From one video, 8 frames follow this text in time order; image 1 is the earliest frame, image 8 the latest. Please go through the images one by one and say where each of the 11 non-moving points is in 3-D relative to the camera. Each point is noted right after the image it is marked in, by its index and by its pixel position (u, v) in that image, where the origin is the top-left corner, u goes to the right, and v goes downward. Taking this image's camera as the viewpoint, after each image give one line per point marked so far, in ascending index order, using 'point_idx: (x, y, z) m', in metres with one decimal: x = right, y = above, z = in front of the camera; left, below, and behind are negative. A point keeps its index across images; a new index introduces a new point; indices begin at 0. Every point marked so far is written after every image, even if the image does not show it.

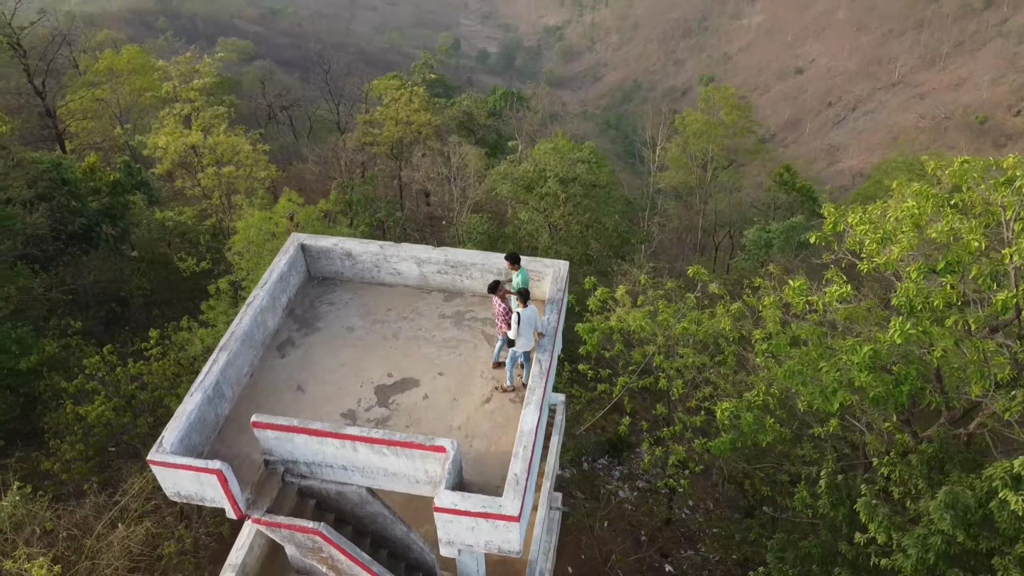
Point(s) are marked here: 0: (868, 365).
0: (+3.9, -0.9, +8.8) m
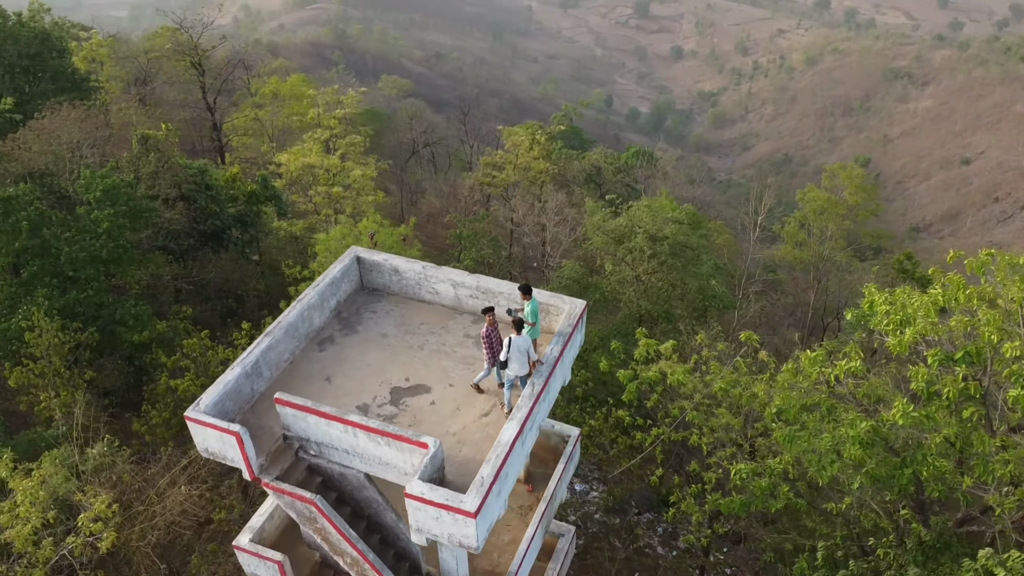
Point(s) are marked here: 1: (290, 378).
0: (+3.9, -1.7, +8.9) m
1: (-2.5, -1.0, +9.1) m
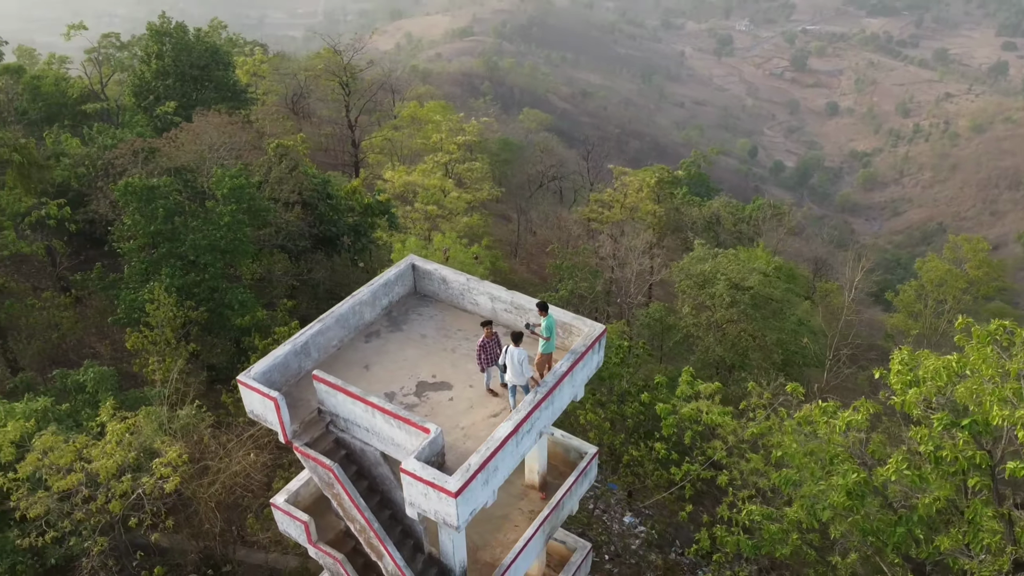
0: (+3.9, -2.3, +9.1) m
1: (-2.3, -0.9, +10.3) m
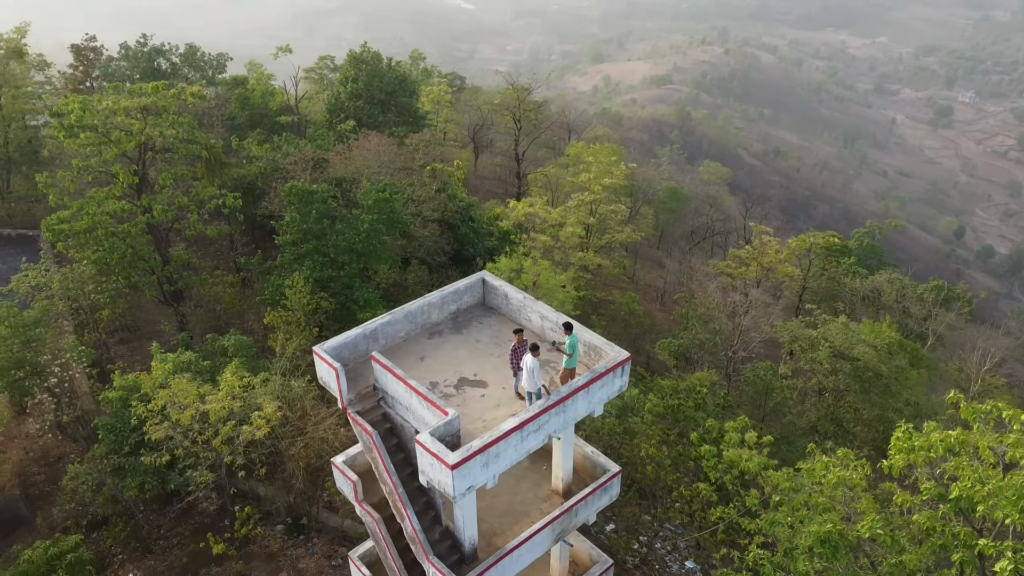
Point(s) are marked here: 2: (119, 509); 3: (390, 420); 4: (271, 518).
0: (+3.8, -3.1, +9.6) m
1: (-1.7, -0.9, +12.1) m
2: (-8.1, -4.6, +16.5) m
3: (-1.7, -1.9, +11.4) m
4: (-5.1, -4.9, +17.0) m
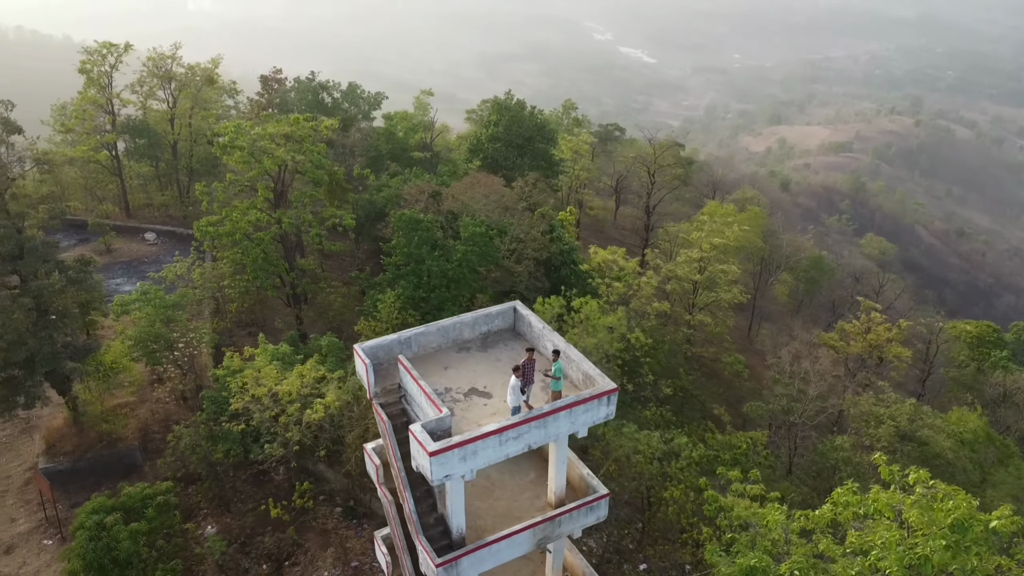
0: (+3.2, -3.8, +10.4) m
1: (-1.5, -1.2, +14.1) m
2: (-7.4, -4.4, +19.4) m
3: (-1.7, -2.1, +13.3) m
4: (-4.4, -5.1, +19.3) m
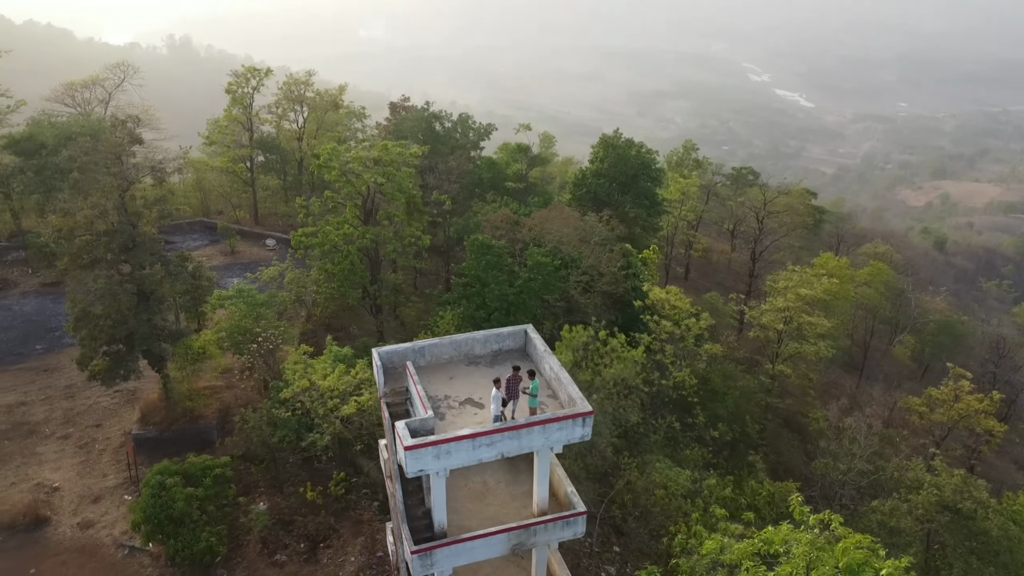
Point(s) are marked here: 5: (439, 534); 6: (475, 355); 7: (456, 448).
0: (+2.3, -4.3, +11.1) m
1: (-1.4, -1.5, +15.6) m
2: (-6.7, -4.5, +21.7) m
3: (-1.9, -2.4, +14.8) m
4: (-3.8, -5.4, +21.1) m
5: (-1.3, -4.3, +14.1) m
6: (-0.7, -1.3, +15.9) m
7: (-0.9, -2.6, +12.9) m
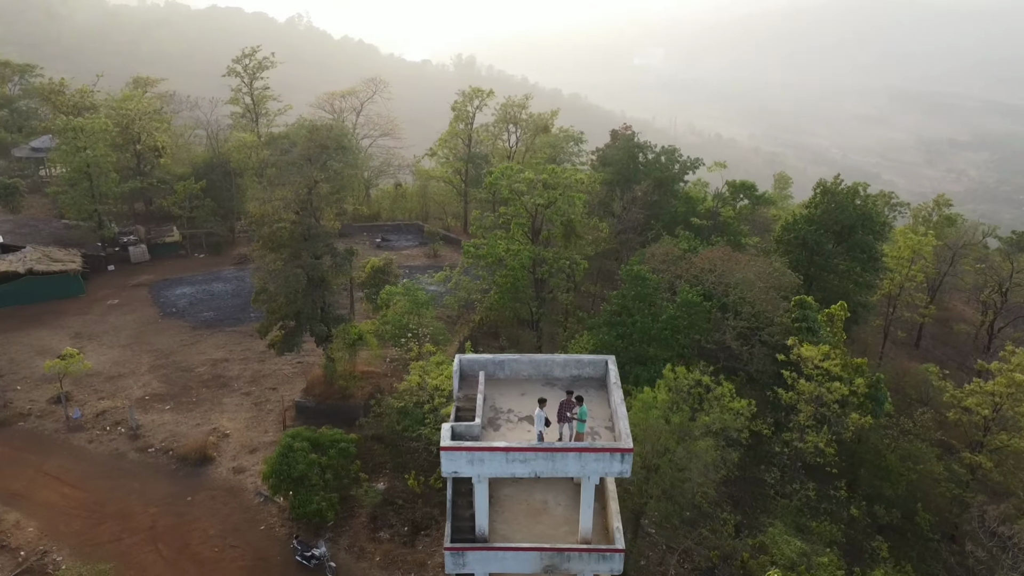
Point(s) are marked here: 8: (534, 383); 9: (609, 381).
0: (+1.9, -4.9, +10.9) m
1: (+0.1, -1.9, +16.3) m
2: (-3.5, -4.4, +23.6) m
3: (-0.7, -2.6, +15.6) m
4: (-1.1, -5.7, +22.2) m
5: (-0.7, -4.6, +14.7) m
6: (+0.8, -1.8, +16.4) m
7: (-0.4, -2.9, +13.6) m
8: (+0.4, -1.9, +16.2) m
9: (+1.9, -1.8, +15.9) m
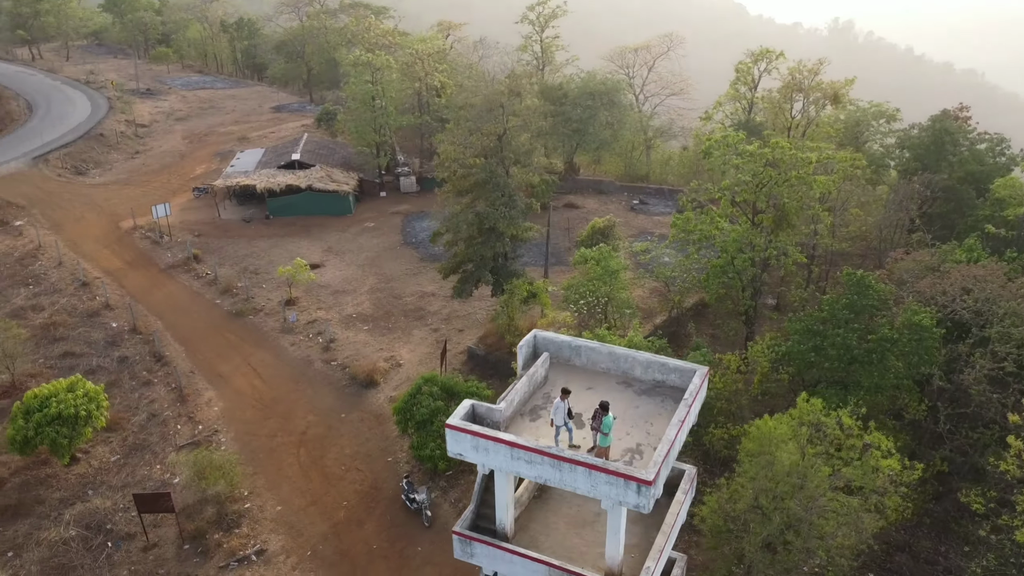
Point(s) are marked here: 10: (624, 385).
0: (+0.4, -4.9, +8.8) m
1: (+1.4, -1.5, +14.3) m
2: (+0.6, -3.3, +22.6) m
3: (+0.3, -2.1, +14.1) m
4: (+2.0, -5.0, +20.5) m
5: (-0.3, -4.1, +13.4) m
6: (+2.1, -1.6, +14.1) m
7: (-0.2, -2.4, +12.0) m
8: (+1.7, -1.6, +14.1) m
9: (+2.9, -1.8, +13.2) m
10: (+2.0, -1.7, +14.0) m
